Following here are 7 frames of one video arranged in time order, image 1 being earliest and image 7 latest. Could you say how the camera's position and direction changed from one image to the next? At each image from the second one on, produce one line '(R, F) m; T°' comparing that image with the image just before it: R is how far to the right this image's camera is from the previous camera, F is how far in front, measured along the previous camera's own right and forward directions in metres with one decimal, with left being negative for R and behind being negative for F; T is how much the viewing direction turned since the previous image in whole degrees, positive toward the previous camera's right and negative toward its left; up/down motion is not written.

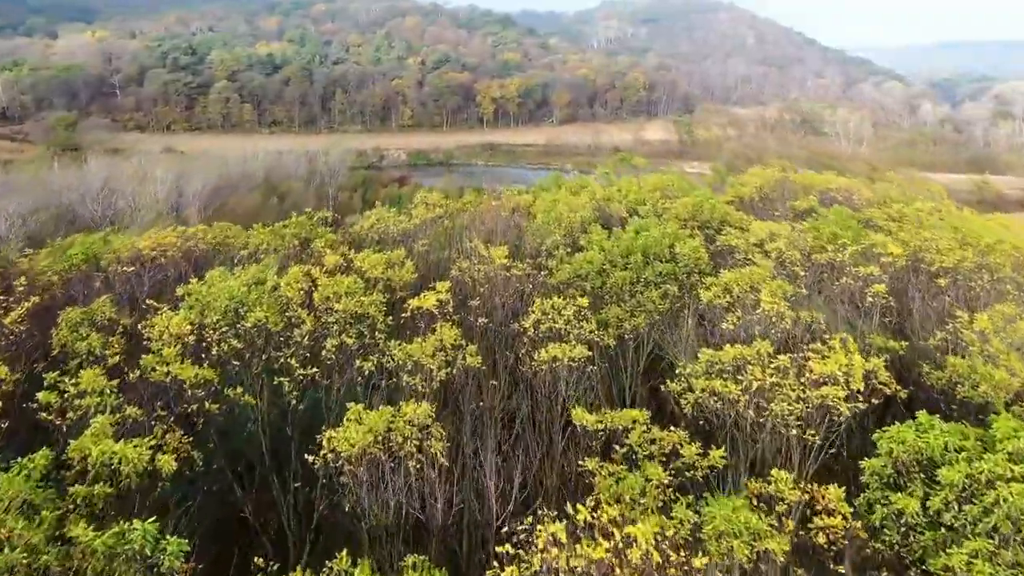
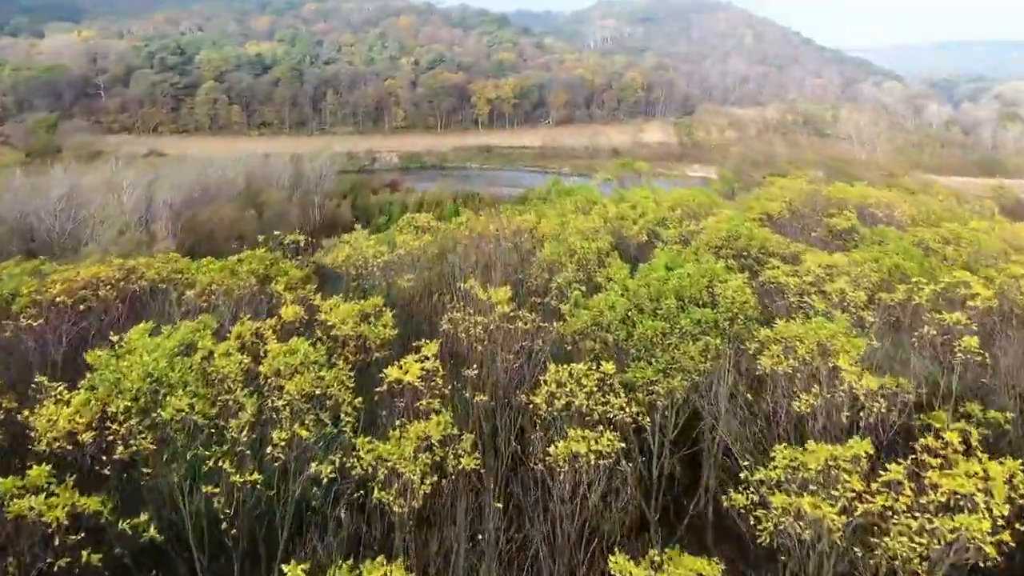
(-0.1, +2.5) m; 0°
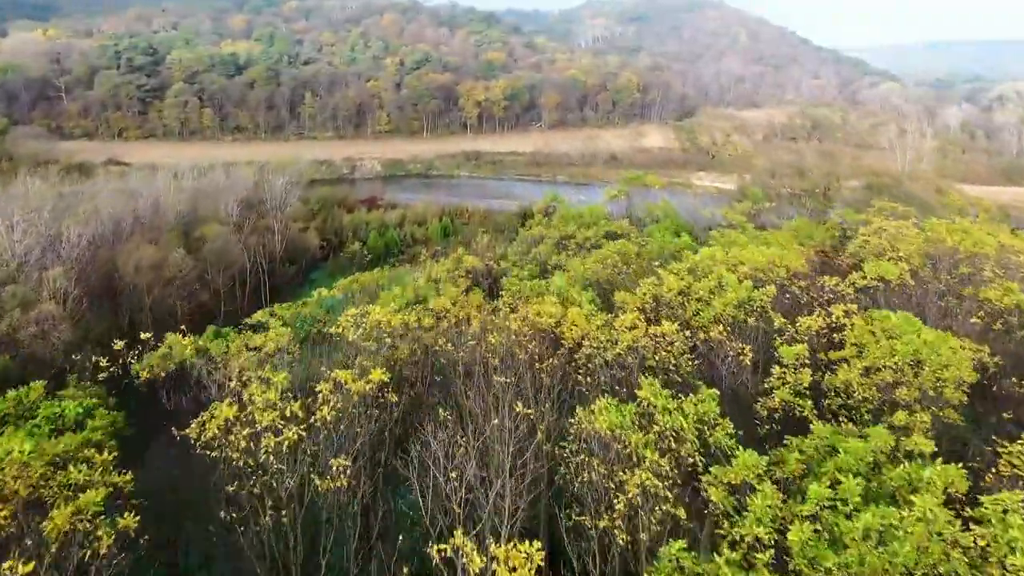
(-0.3, +6.1) m; +1°
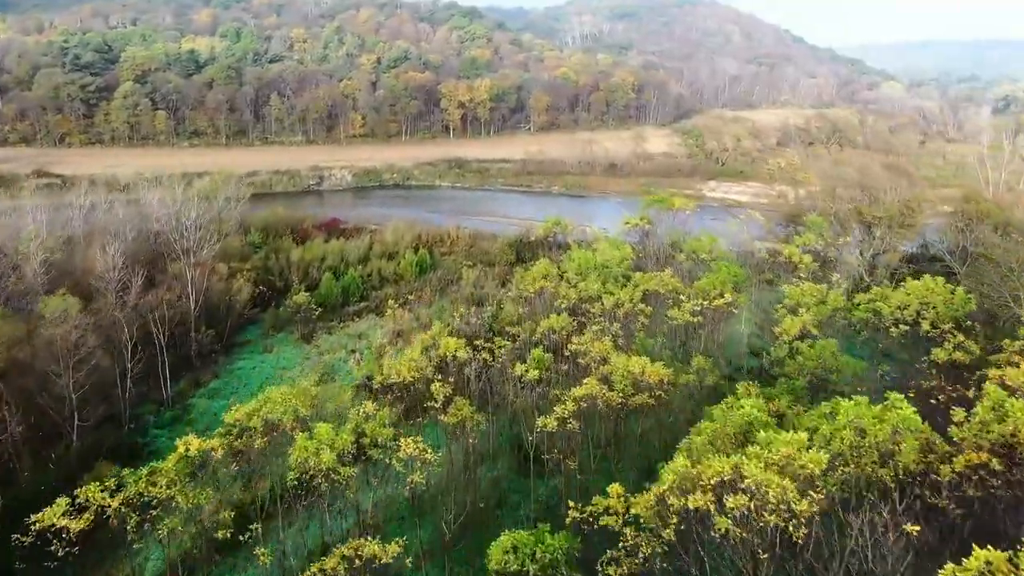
(-0.4, +9.0) m; +1°
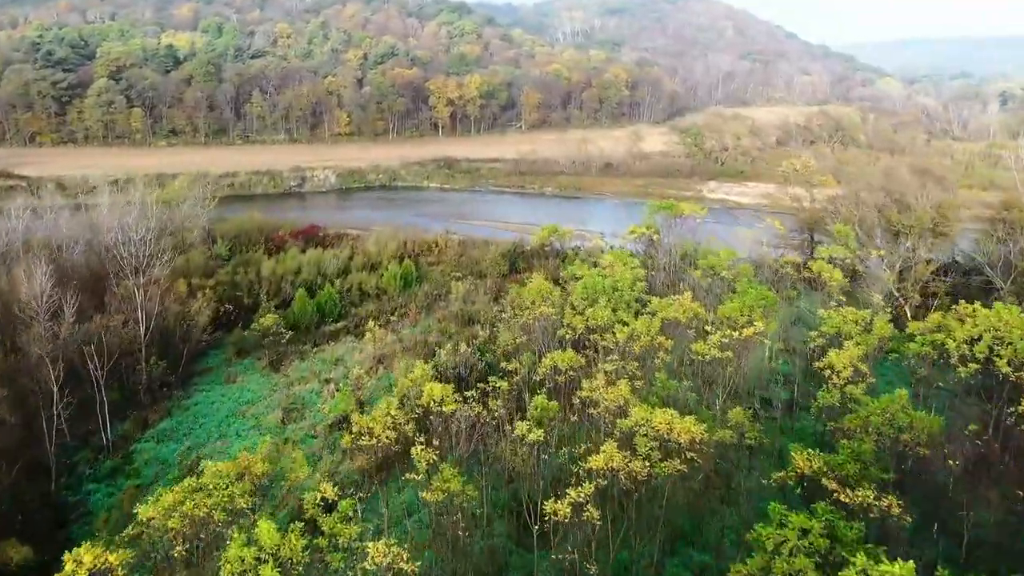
(-0.1, +3.1) m; +1°
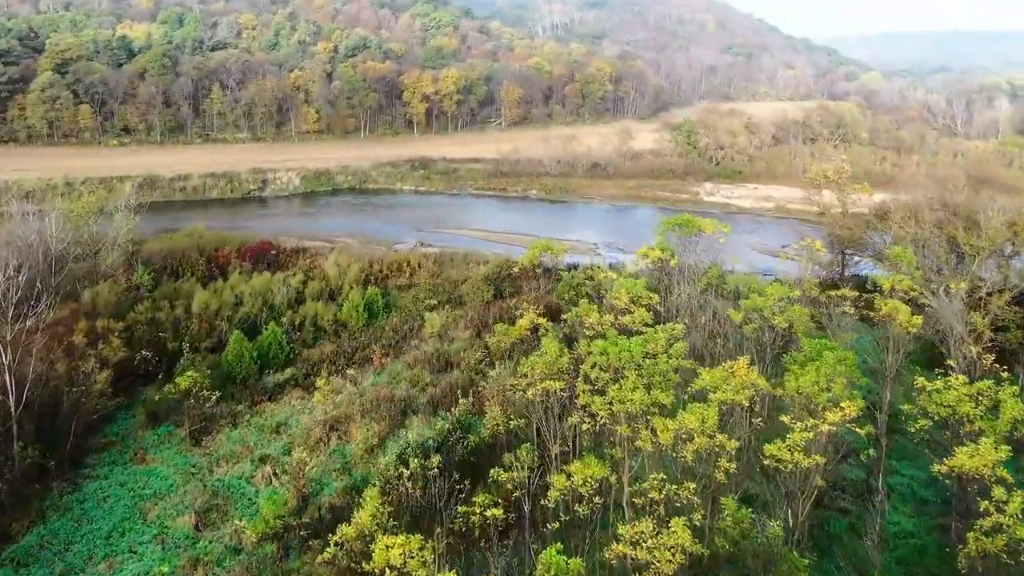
(-0.2, +5.4) m; +1°
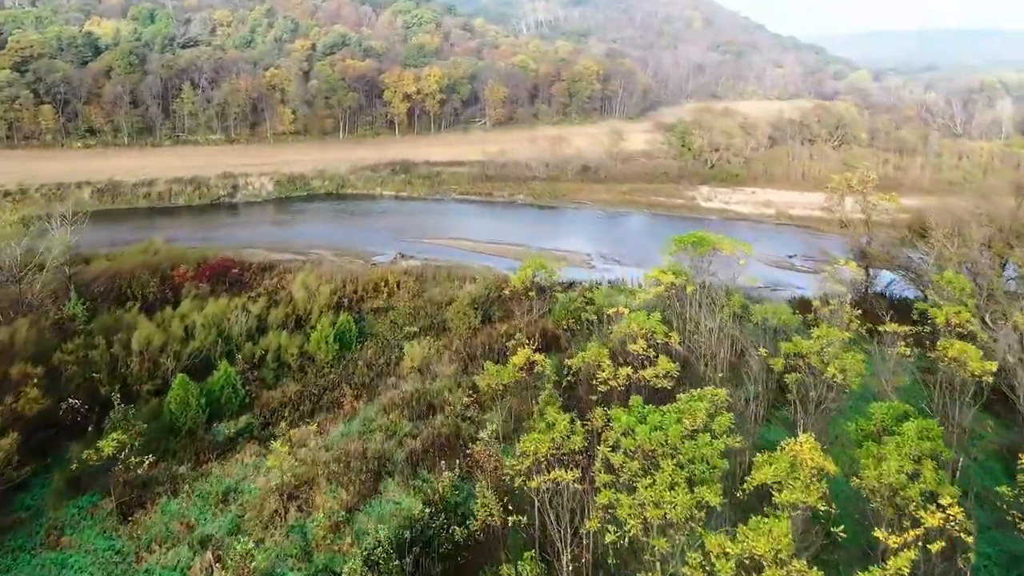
(-0.2, +3.3) m; +1°
